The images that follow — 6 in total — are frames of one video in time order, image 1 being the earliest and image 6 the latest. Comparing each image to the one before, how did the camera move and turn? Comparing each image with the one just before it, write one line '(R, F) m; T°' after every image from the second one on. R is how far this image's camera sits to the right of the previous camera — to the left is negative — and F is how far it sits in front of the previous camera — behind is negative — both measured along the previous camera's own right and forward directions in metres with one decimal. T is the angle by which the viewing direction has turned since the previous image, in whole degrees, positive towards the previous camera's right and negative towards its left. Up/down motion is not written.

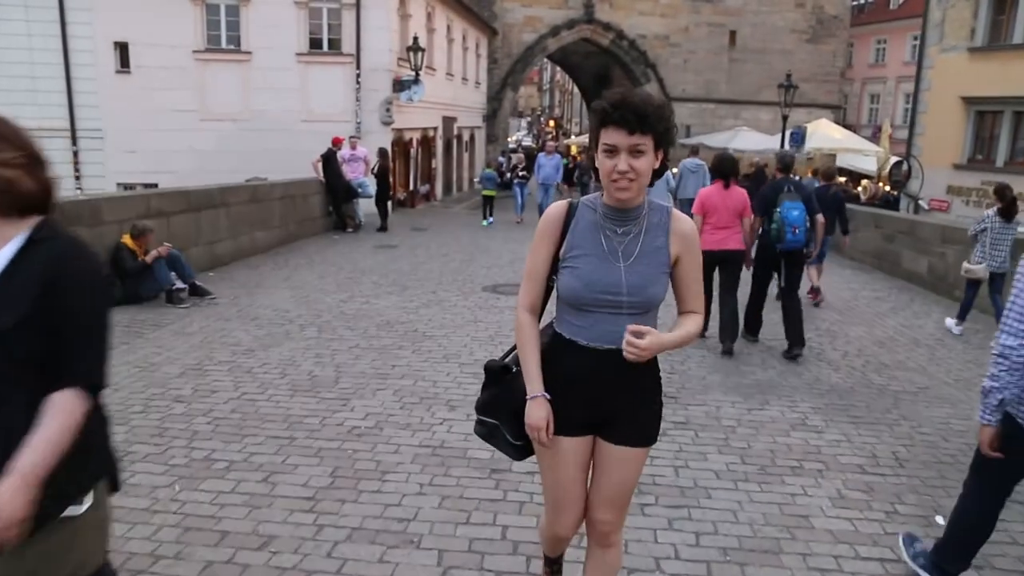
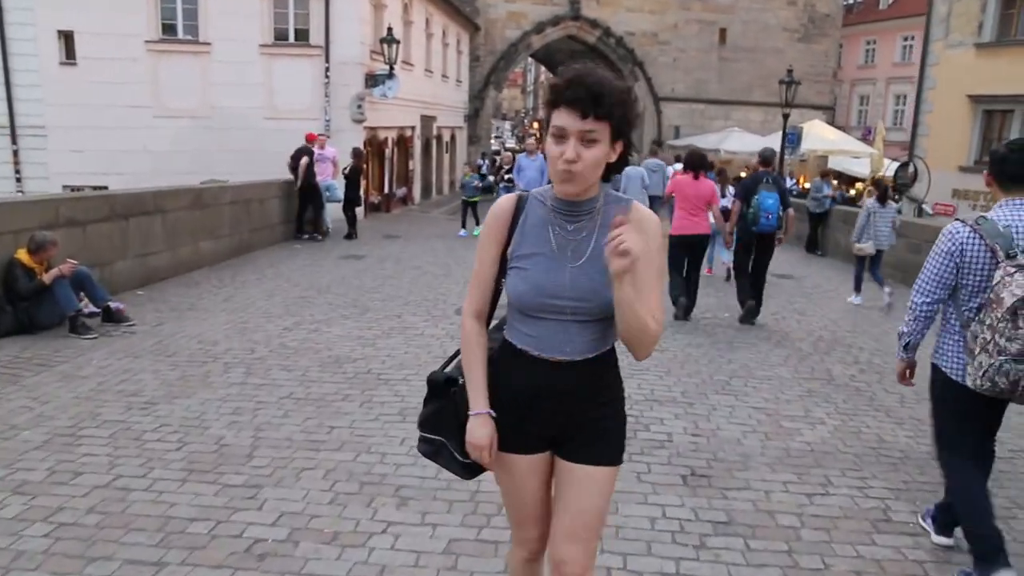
(+0.1, +1.5) m; +1°
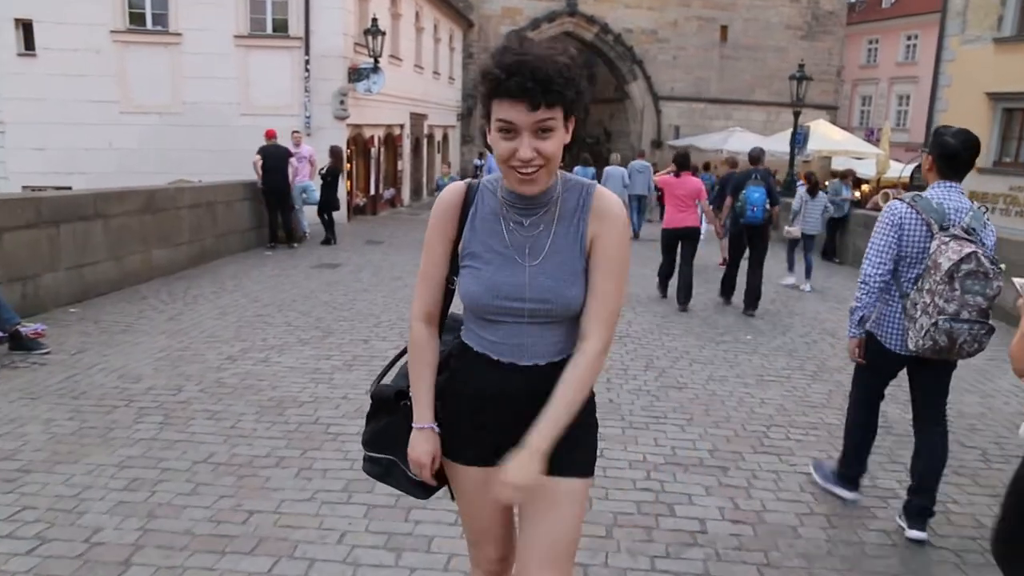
(+0.1, +1.3) m; 0°
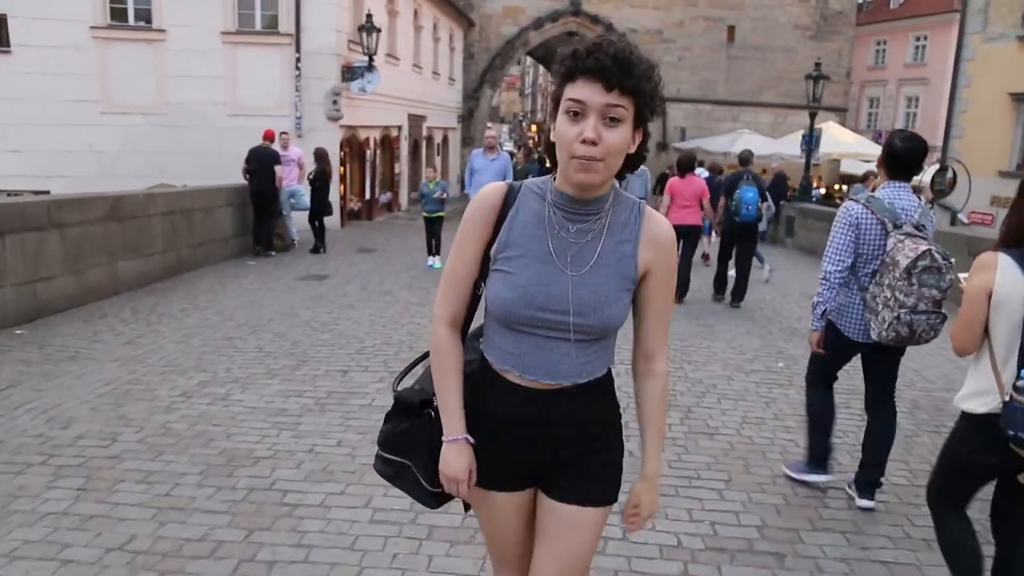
(0.0, +0.9) m; 0°
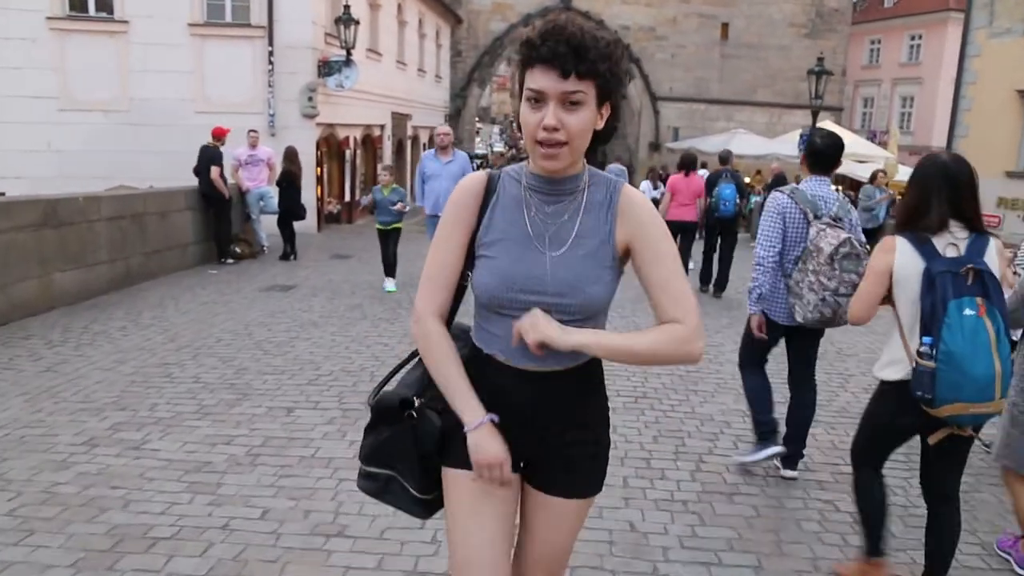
(+0.1, +1.0) m; +1°
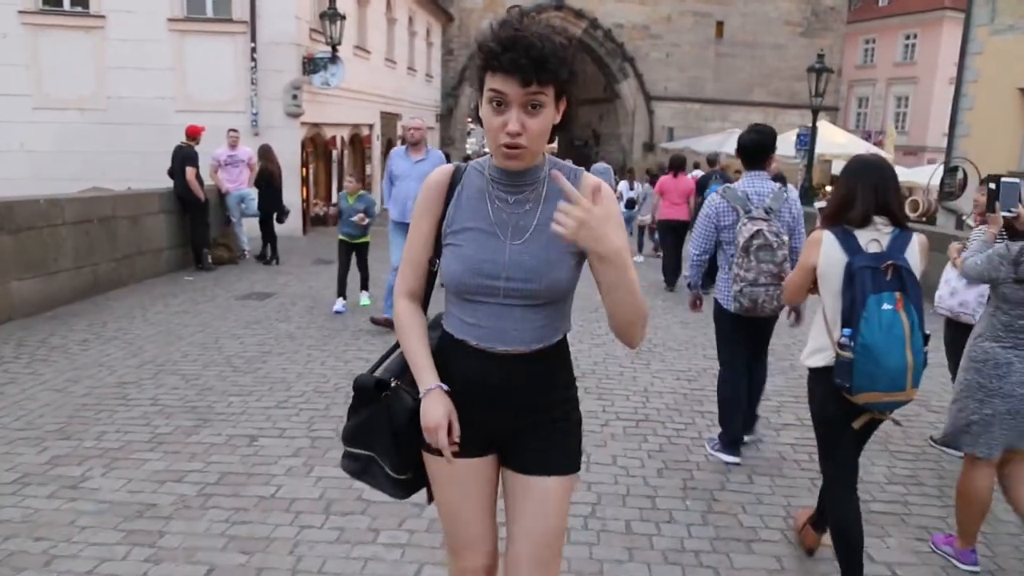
(0.0, +0.5) m; 0°
